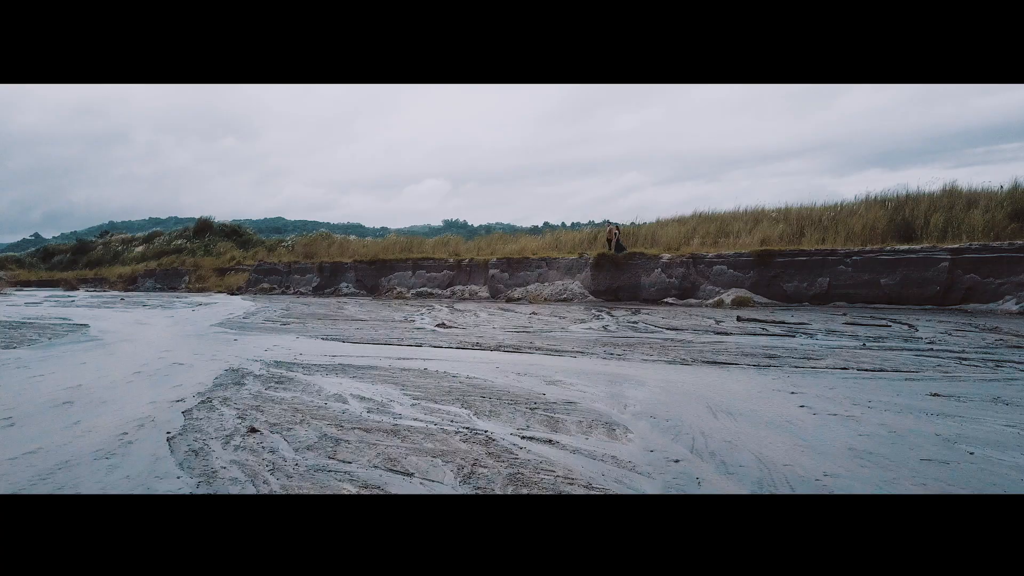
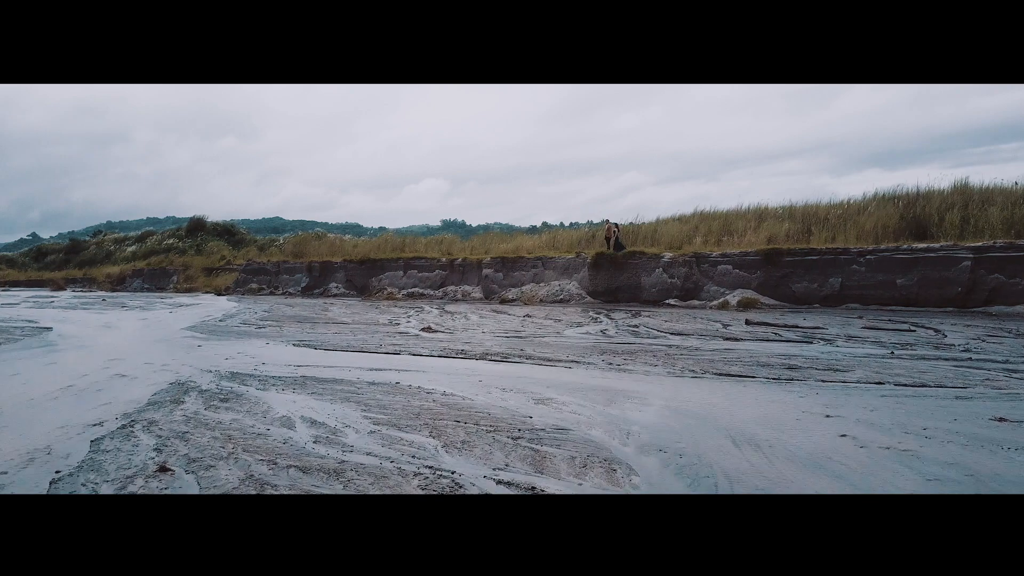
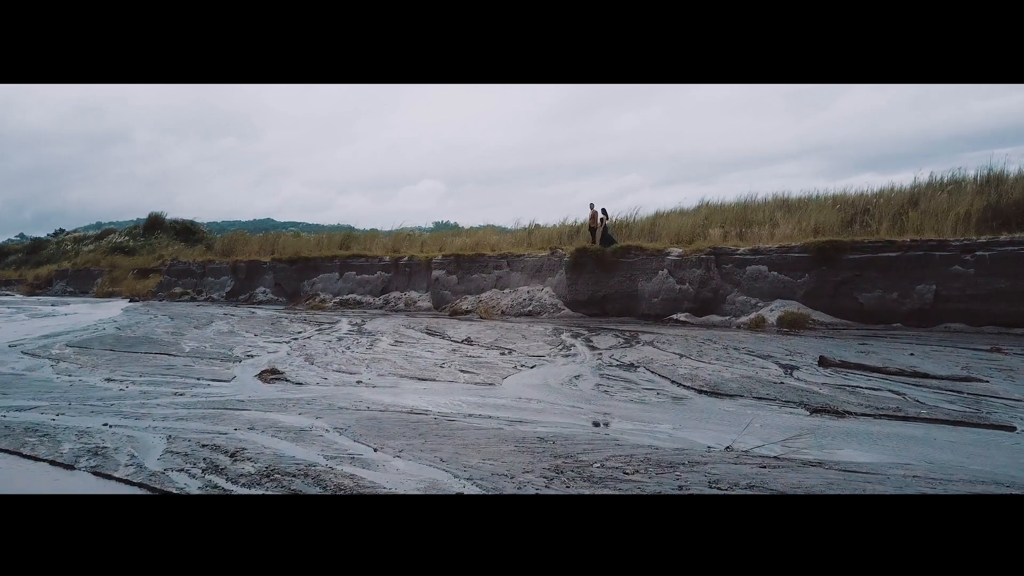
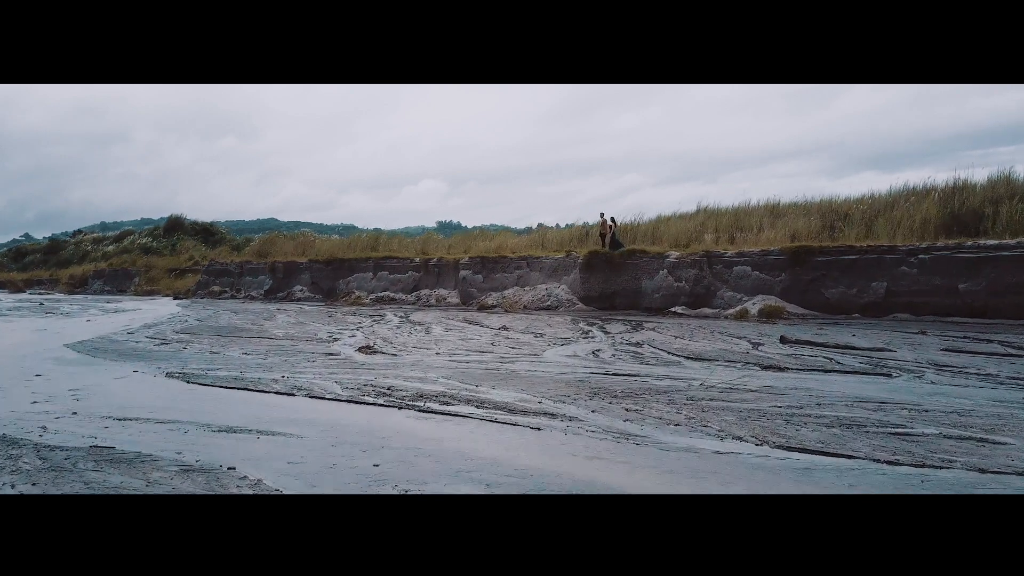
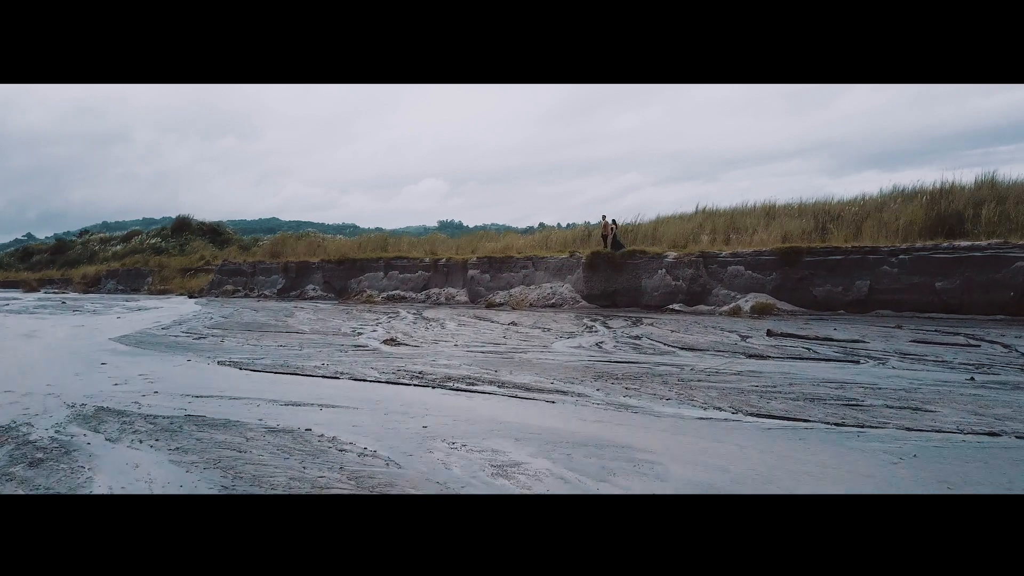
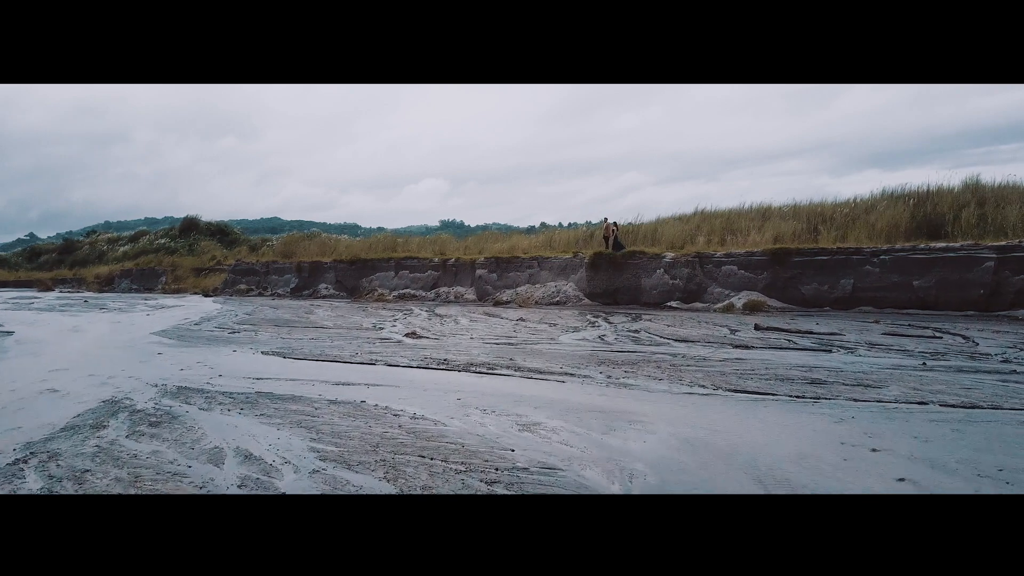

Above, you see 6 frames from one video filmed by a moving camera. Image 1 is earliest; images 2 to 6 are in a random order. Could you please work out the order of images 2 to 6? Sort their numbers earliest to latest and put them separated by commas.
2, 6, 5, 4, 3
